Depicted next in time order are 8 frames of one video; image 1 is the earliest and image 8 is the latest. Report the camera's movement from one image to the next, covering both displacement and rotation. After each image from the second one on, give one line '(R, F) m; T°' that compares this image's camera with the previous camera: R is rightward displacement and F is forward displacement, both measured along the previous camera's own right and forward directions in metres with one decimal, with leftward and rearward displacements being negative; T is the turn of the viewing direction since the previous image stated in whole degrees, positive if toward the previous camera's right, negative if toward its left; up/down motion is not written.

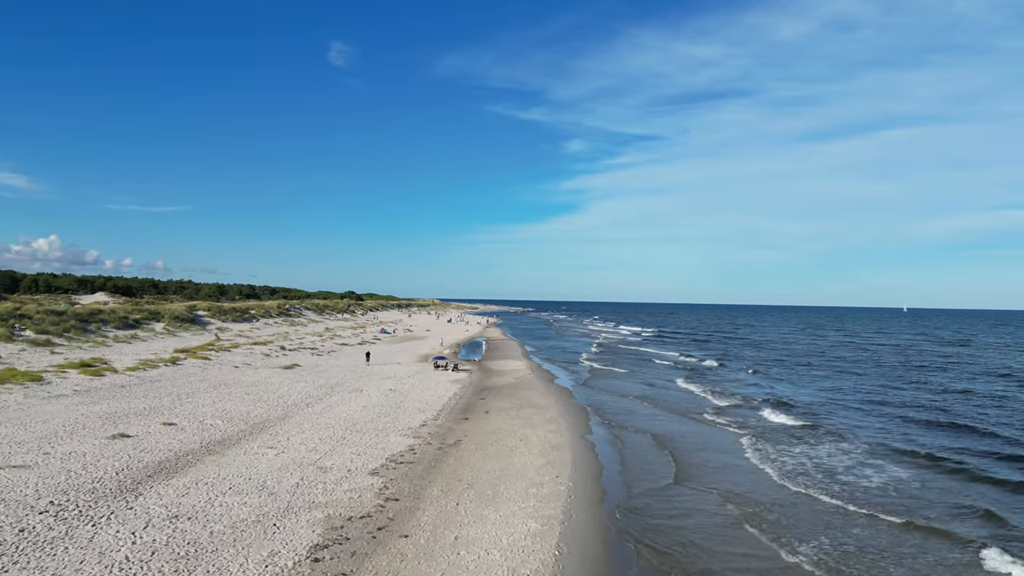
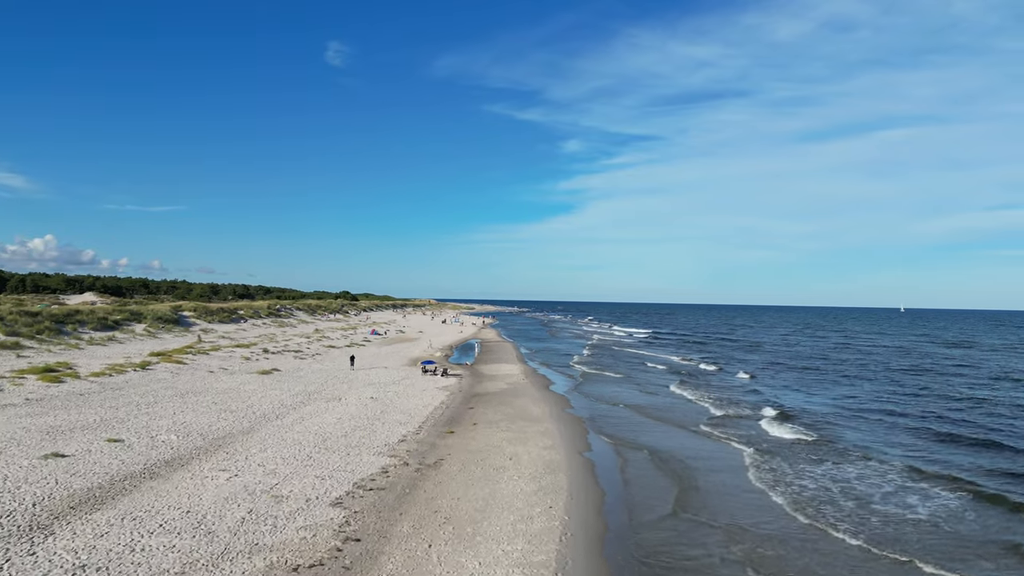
(+0.2, +2.2) m; 0°
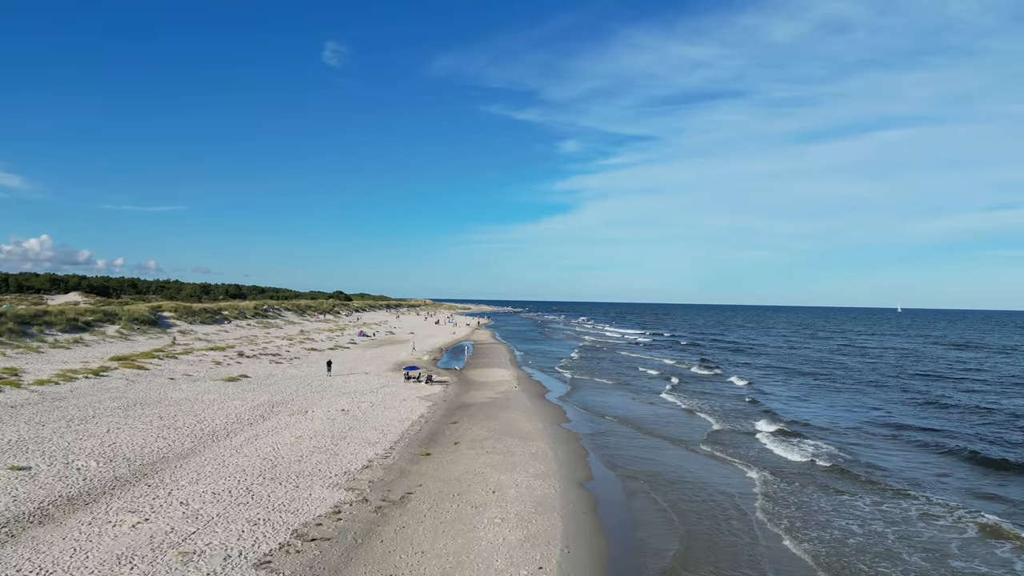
(+0.3, +3.0) m; 0°
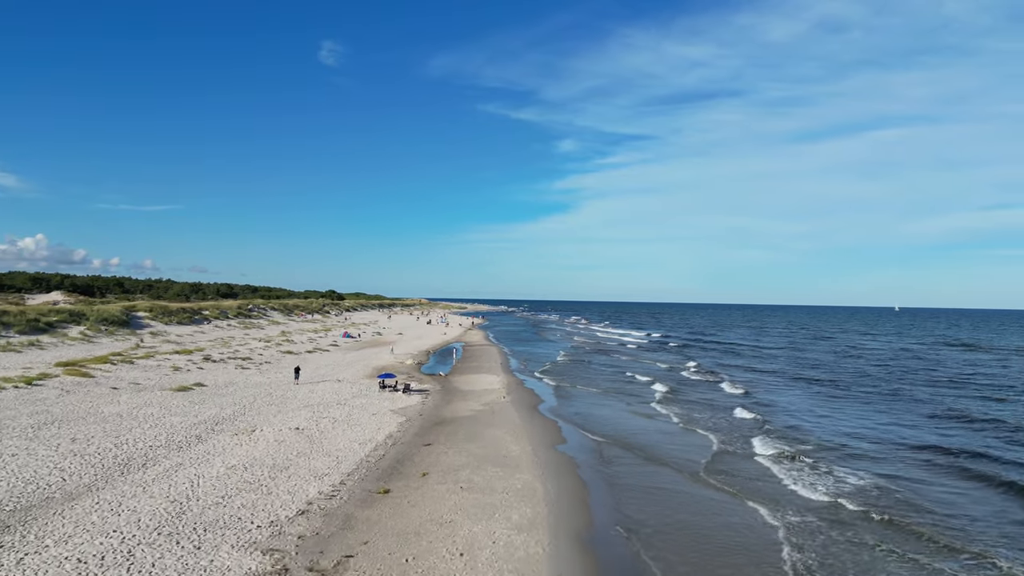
(+0.3, +3.5) m; 0°
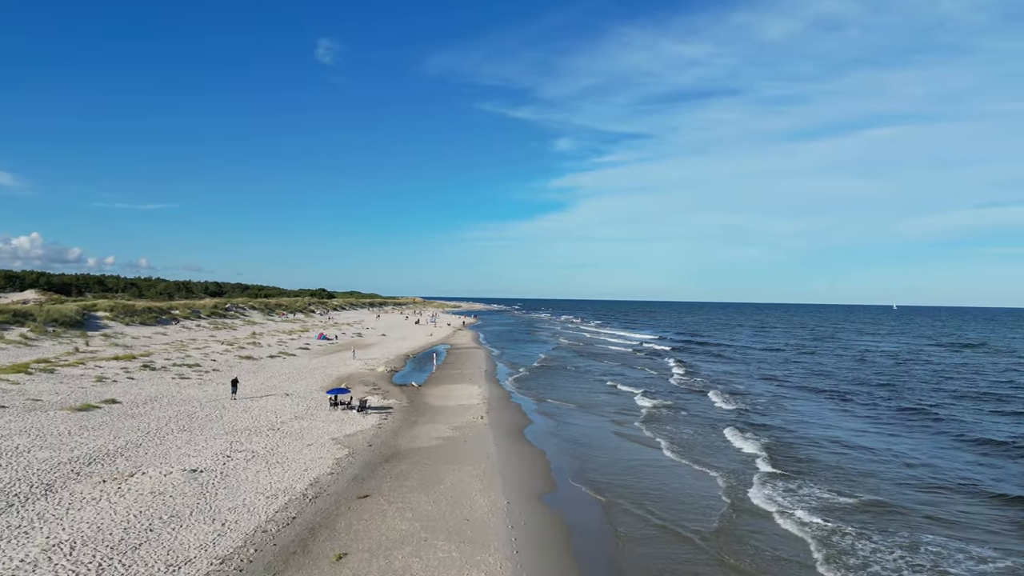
(+0.6, +5.0) m; 0°
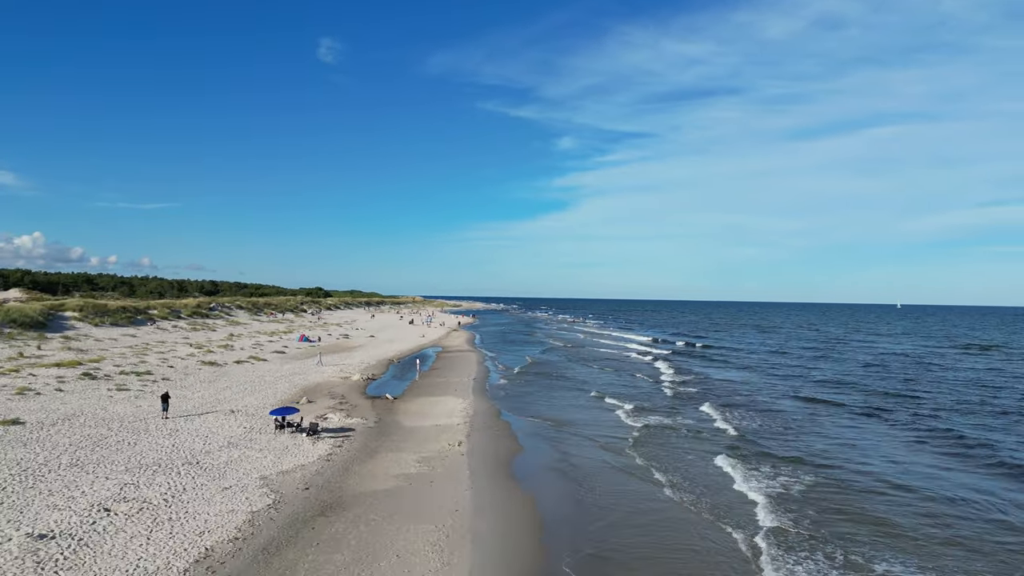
(+0.4, +4.1) m; 0°
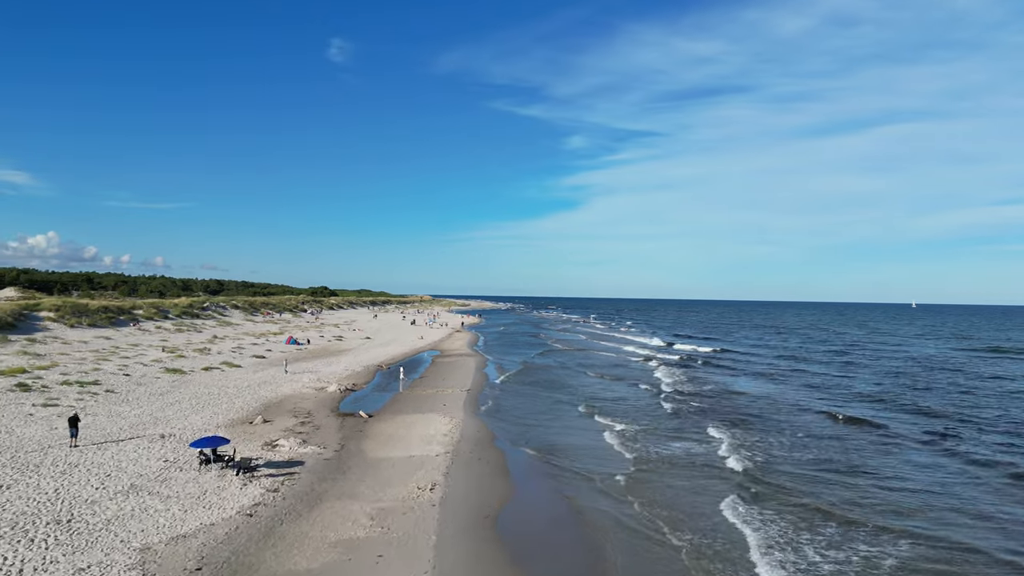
(+0.4, +4.1) m; -1°
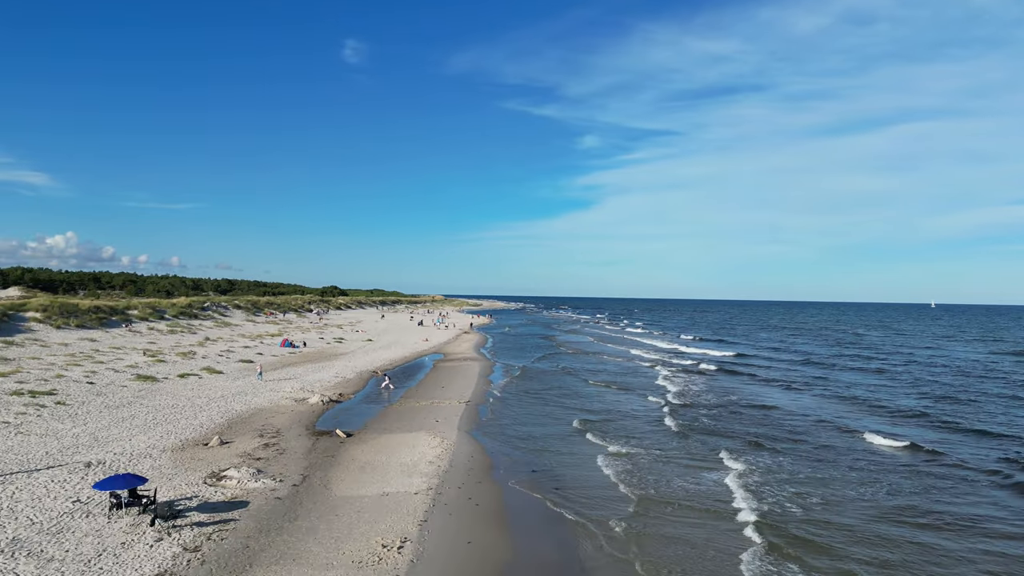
(+0.3, +3.1) m; -1°
